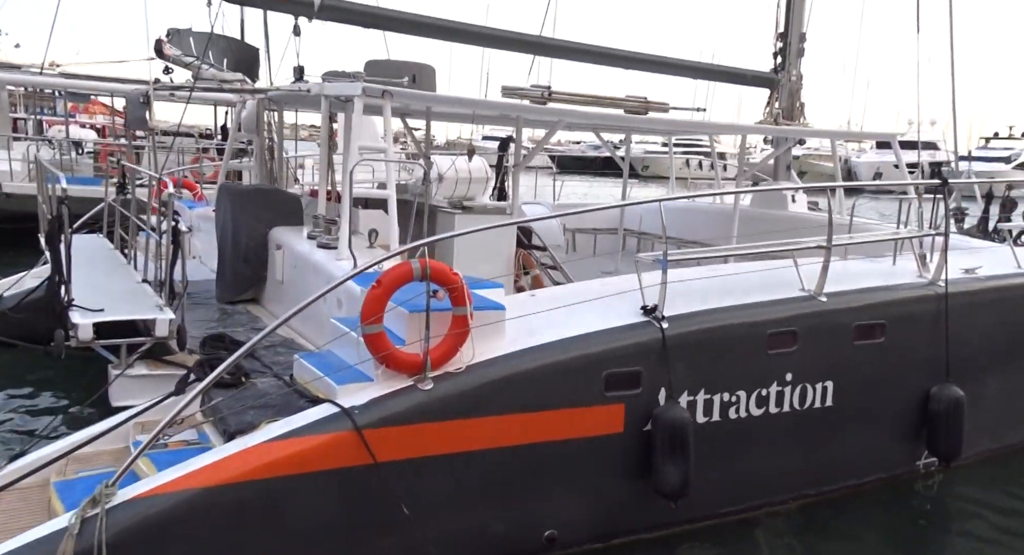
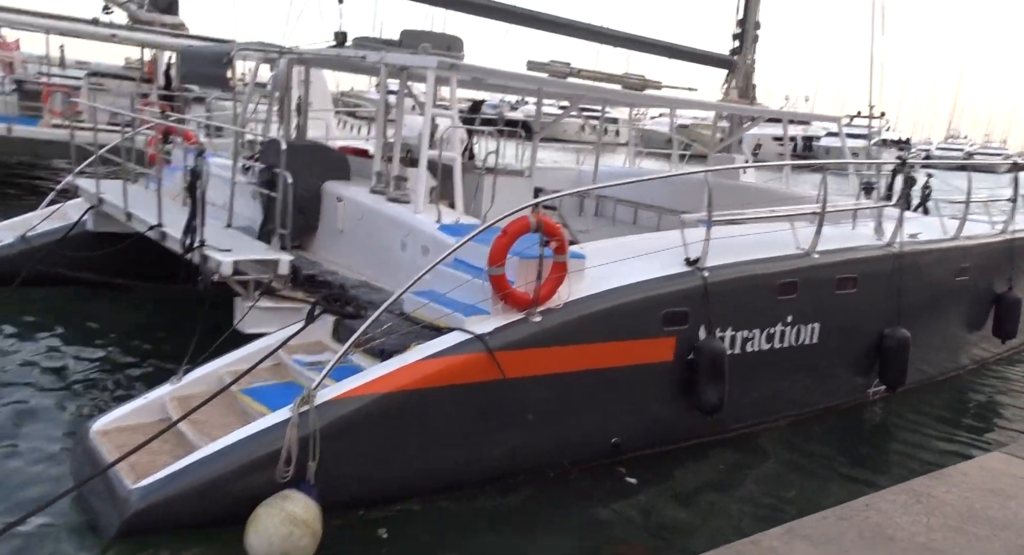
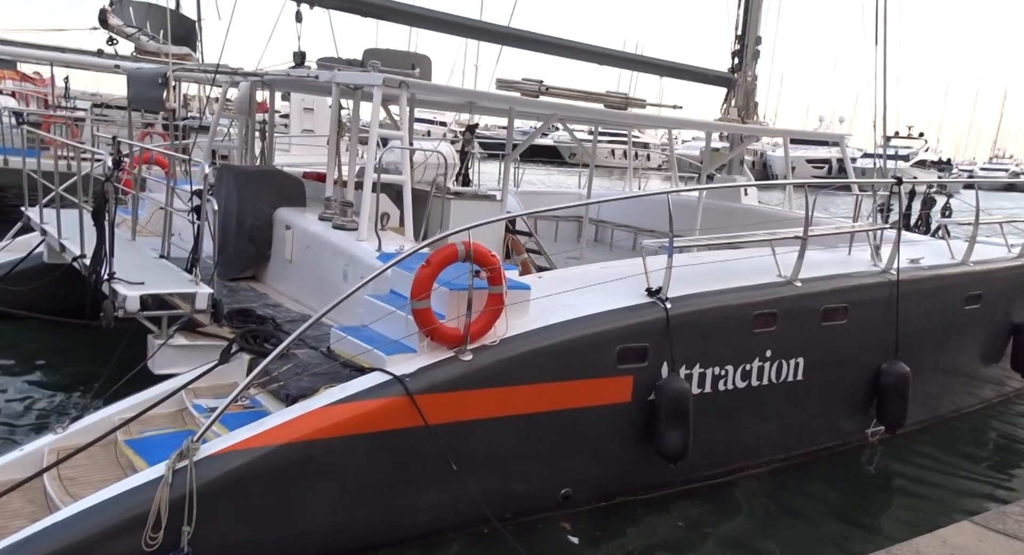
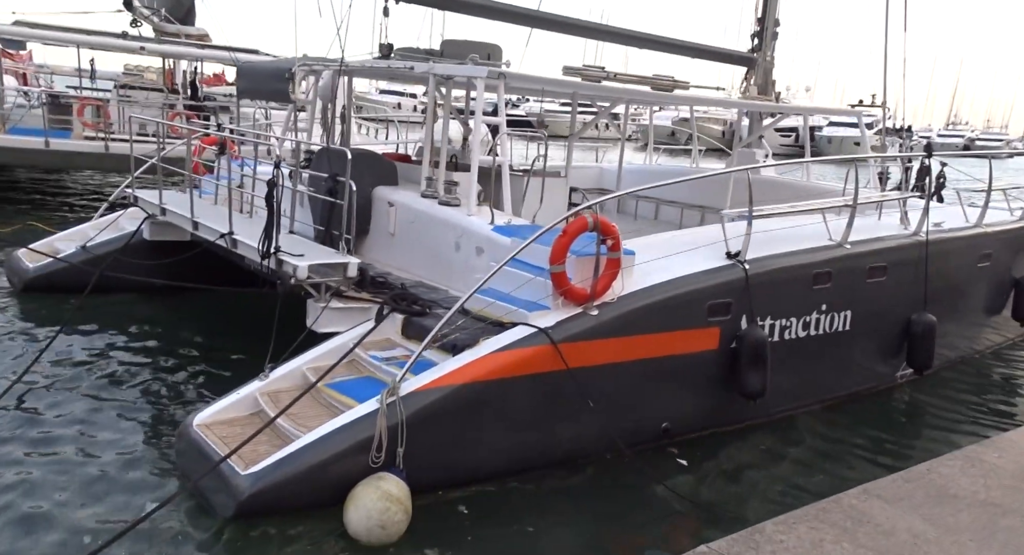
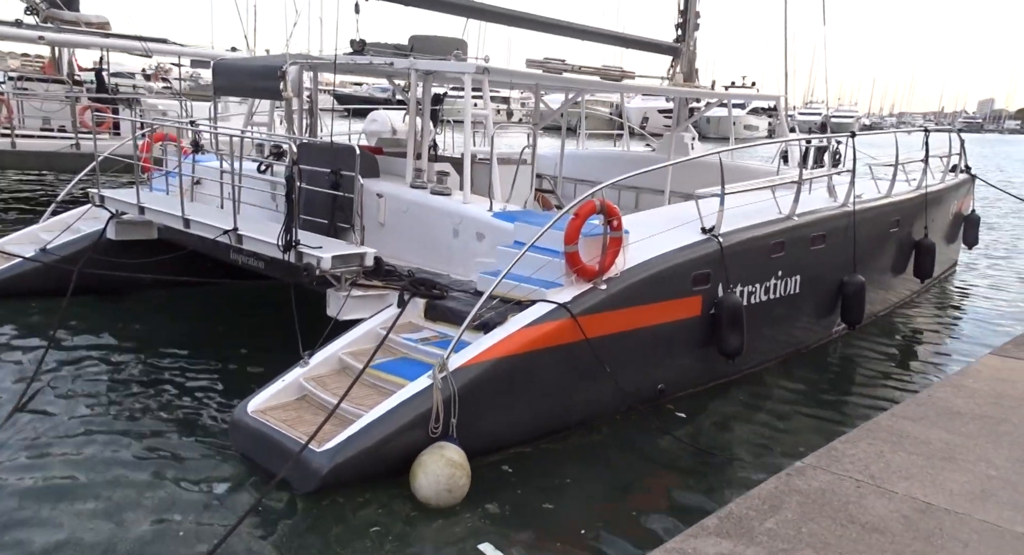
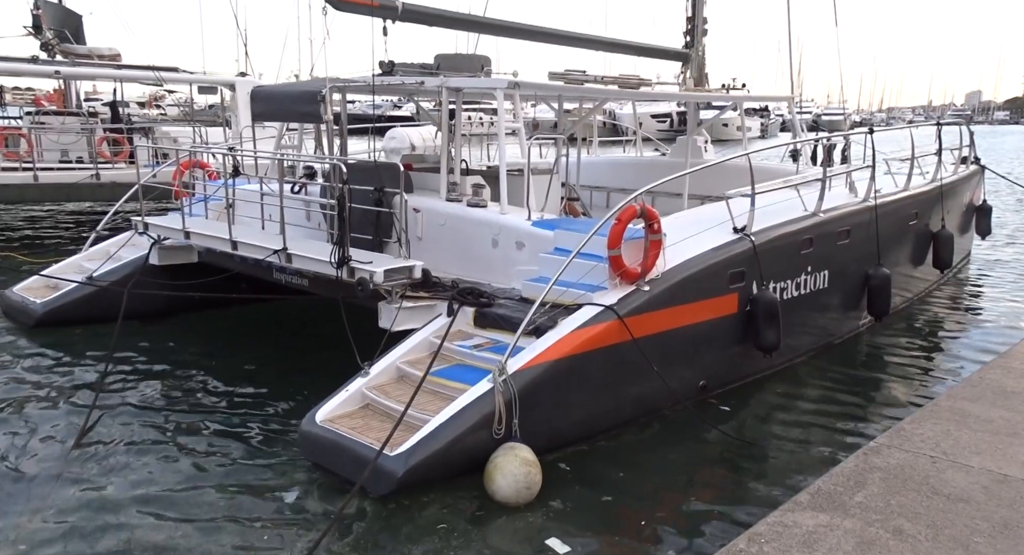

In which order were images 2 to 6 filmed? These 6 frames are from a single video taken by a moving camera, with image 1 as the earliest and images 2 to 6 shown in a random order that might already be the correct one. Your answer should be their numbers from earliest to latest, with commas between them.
3, 2, 4, 5, 6
